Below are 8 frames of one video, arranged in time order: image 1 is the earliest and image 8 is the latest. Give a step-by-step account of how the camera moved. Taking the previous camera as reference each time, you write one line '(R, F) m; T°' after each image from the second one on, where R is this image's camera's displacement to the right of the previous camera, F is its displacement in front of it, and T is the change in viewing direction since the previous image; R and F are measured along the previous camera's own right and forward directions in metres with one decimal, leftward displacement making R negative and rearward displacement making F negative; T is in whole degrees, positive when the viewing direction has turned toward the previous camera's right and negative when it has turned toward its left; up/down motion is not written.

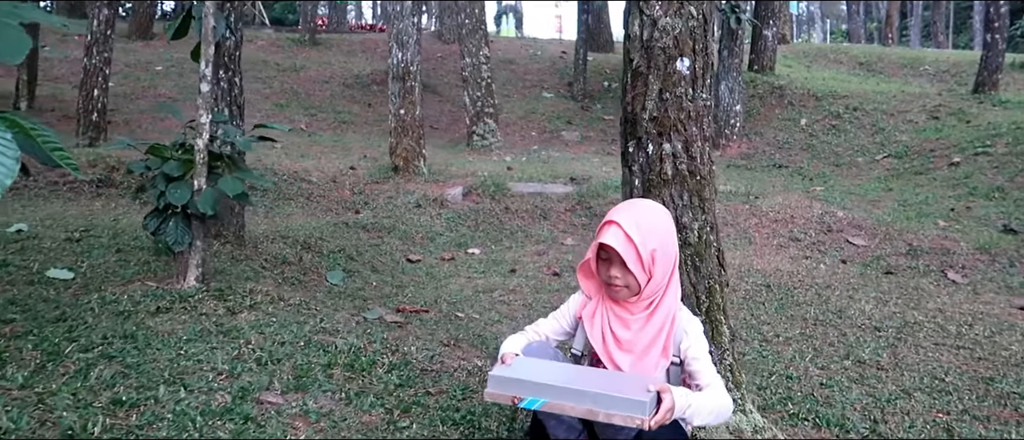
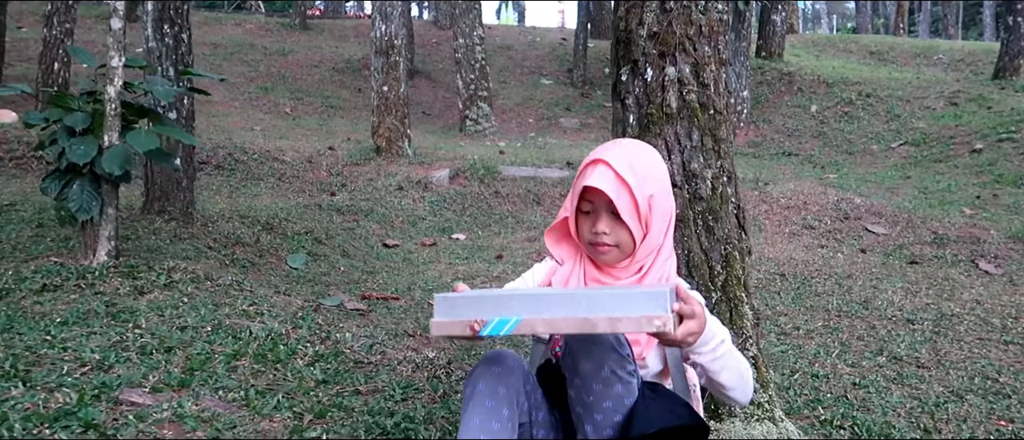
(+0.2, +1.0) m; 0°
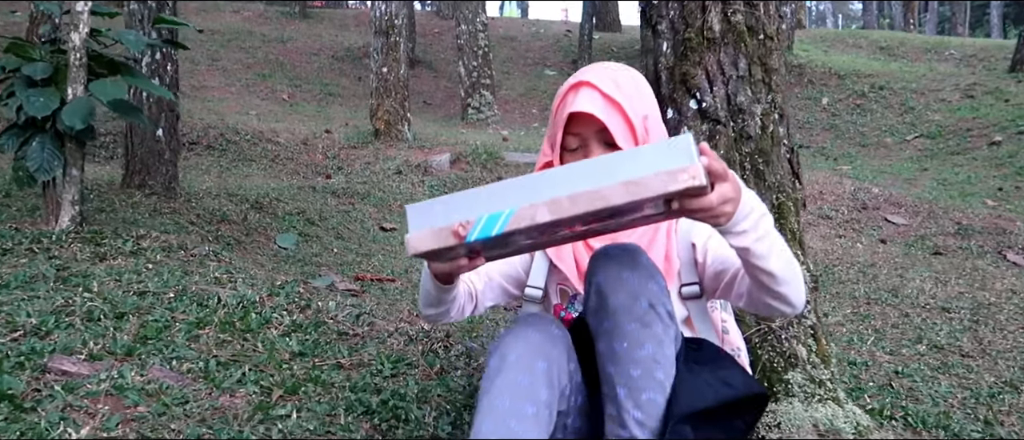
(0.0, +0.5) m; 0°
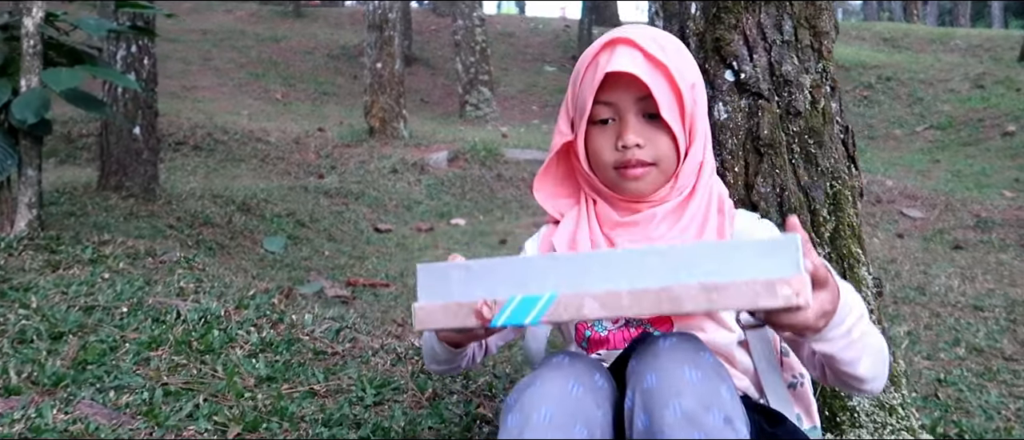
(0.0, +0.4) m; 0°
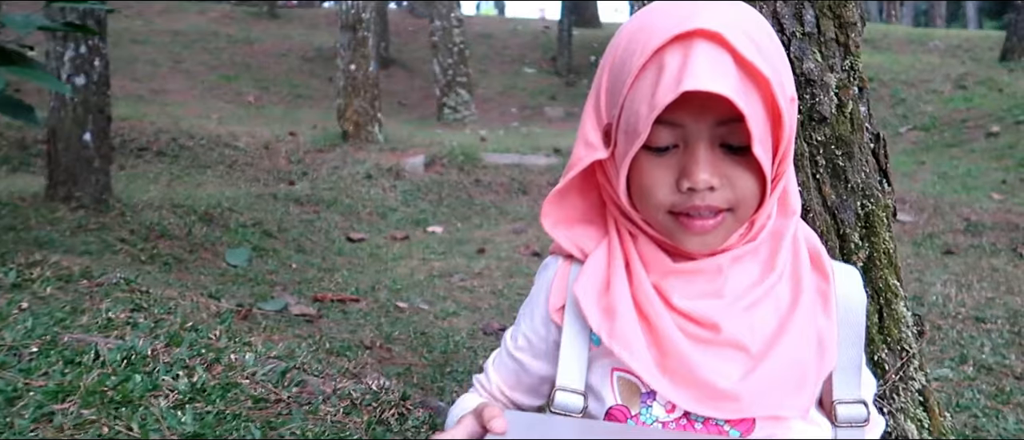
(0.0, +0.4) m; +1°
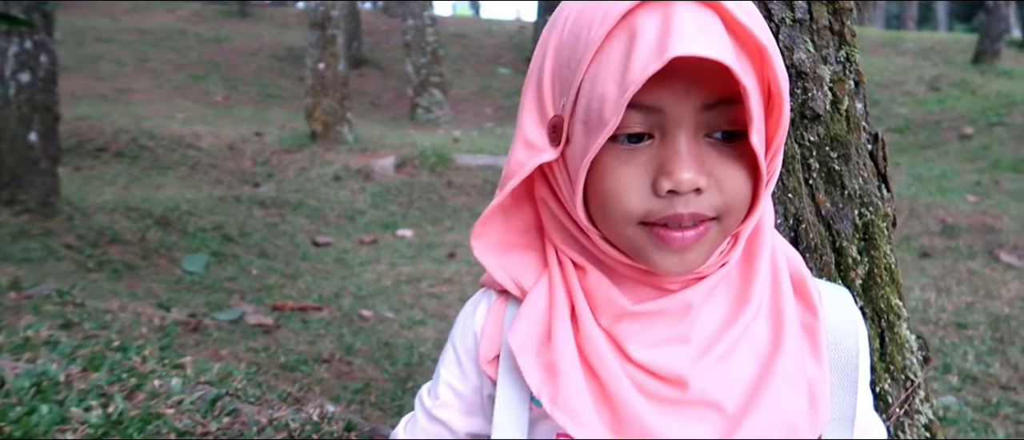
(+0.1, +0.2) m; +2°
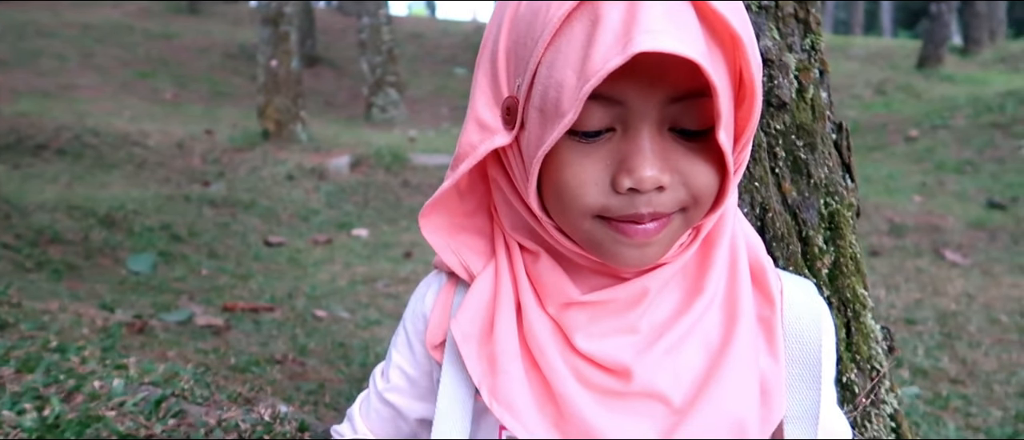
(0.0, +0.1) m; +3°
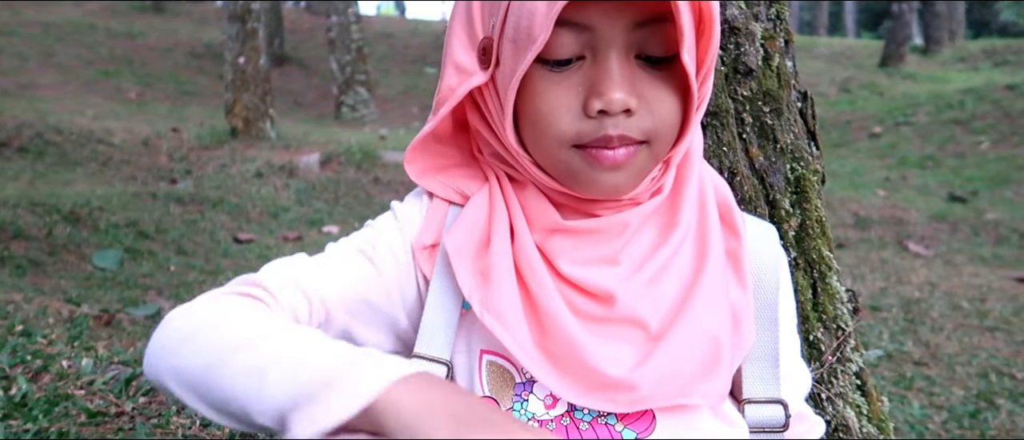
(0.0, 0.0) m; +2°
